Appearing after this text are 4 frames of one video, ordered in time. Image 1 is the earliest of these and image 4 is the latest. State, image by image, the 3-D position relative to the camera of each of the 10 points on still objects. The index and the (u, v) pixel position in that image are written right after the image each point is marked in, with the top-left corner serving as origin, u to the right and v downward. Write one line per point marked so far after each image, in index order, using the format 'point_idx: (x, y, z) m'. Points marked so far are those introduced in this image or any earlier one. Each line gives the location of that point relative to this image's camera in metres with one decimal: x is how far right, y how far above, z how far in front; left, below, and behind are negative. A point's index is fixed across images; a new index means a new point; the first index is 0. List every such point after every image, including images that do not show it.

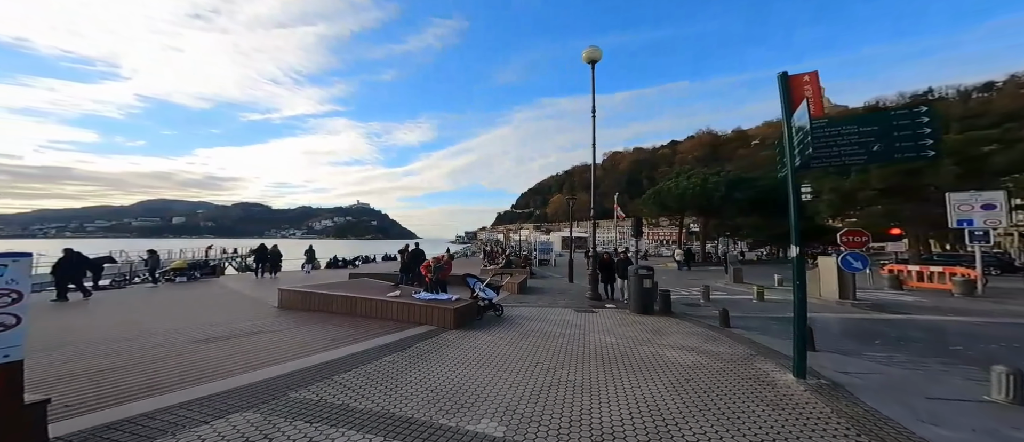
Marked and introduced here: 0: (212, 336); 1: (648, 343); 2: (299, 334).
0: (-6.3, -2.4, +7.5) m
1: (+2.5, -2.2, +6.4) m
2: (-4.6, -2.5, +7.6) m
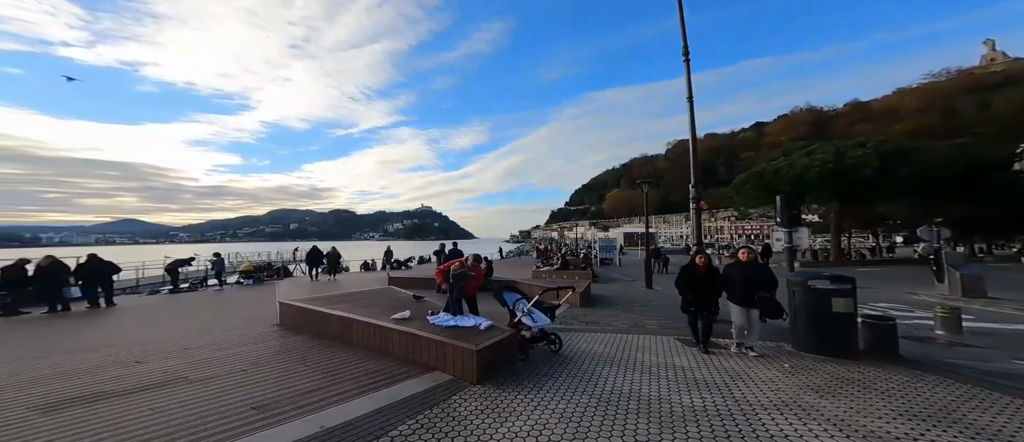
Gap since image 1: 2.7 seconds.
0: (-5.4, -2.2, +4.8) m
1: (+3.0, -1.8, +2.3) m
2: (-3.7, -2.2, +4.6) m
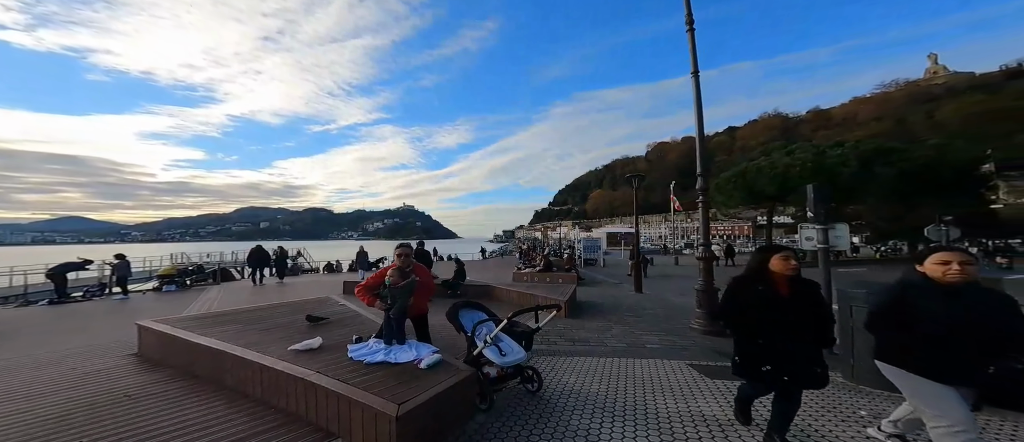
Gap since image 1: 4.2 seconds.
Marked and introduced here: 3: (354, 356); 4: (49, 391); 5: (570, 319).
0: (-5.9, -2.0, +2.6) m
1: (+2.7, -1.6, +0.5) m
2: (-4.1, -2.0, +2.5) m
3: (-1.9, -1.6, +4.3) m
4: (-5.7, -2.3, +4.7) m
5: (+1.6, -2.7, +9.6) m
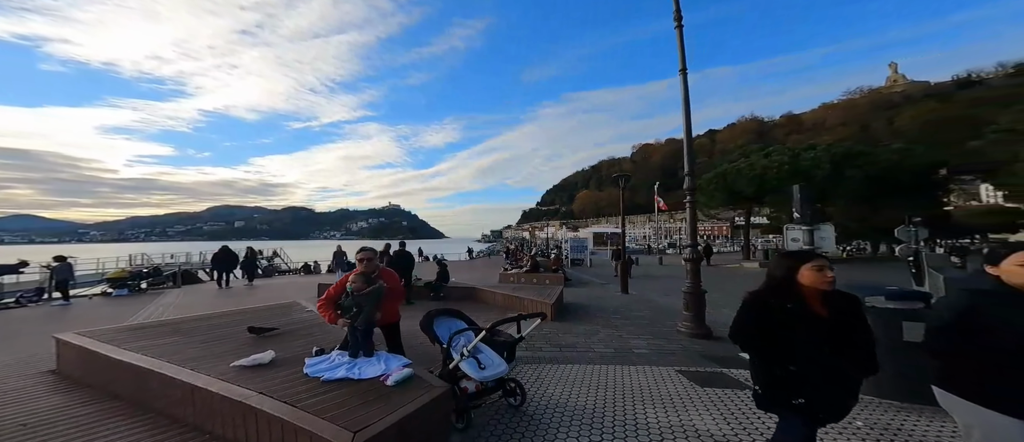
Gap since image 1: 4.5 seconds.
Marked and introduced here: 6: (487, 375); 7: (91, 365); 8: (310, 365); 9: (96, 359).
0: (-6.0, -2.0, +1.9) m
1: (+2.7, -1.6, +0.2) m
2: (-4.3, -2.0, +1.9) m
3: (-2.1, -1.6, +3.7) m
4: (-5.9, -2.2, +4.0) m
5: (+1.1, -2.6, +9.3) m
6: (-0.3, -1.6, +3.7) m
7: (-4.7, -1.6, +4.0) m
8: (-2.2, -1.6, +3.9) m
9: (-4.5, -1.5, +3.9) m
